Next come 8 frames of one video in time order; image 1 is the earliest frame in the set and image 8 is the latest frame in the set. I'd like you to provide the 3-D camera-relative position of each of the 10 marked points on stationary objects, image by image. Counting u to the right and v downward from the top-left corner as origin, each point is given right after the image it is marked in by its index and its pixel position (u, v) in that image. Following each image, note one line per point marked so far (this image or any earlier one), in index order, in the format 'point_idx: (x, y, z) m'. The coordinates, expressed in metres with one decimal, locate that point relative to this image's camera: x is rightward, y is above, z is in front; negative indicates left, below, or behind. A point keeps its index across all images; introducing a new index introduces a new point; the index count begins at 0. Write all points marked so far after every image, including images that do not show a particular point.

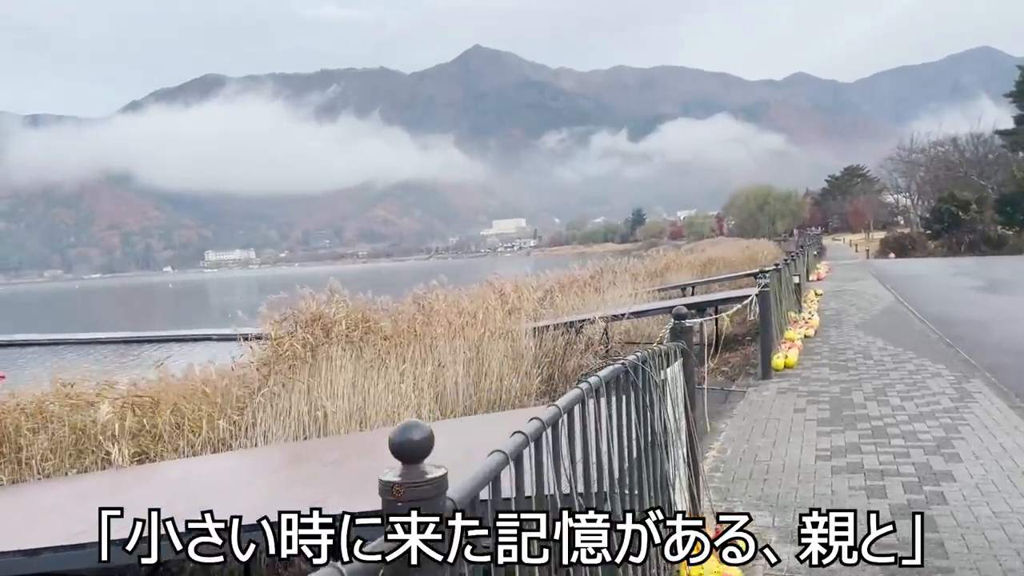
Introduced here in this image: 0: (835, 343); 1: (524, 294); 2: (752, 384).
0: (+2.8, -0.5, +7.2) m
1: (+0.2, -0.1, +14.3) m
2: (+1.6, -0.6, +5.4) m
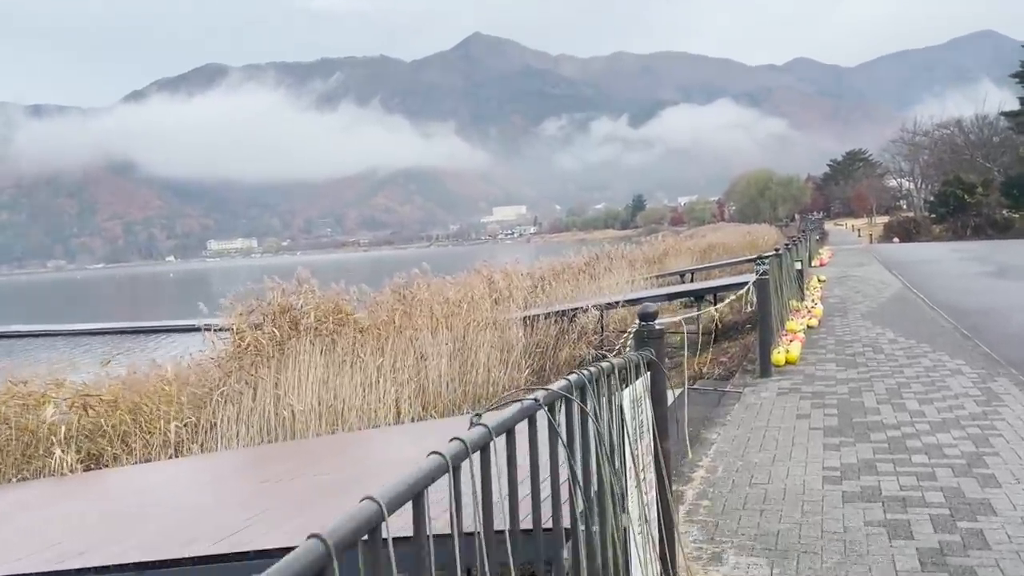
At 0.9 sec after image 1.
0: (+2.7, -0.4, +6.6) m
1: (0.0, +0.1, +13.7) m
2: (+1.4, -0.6, +4.8) m
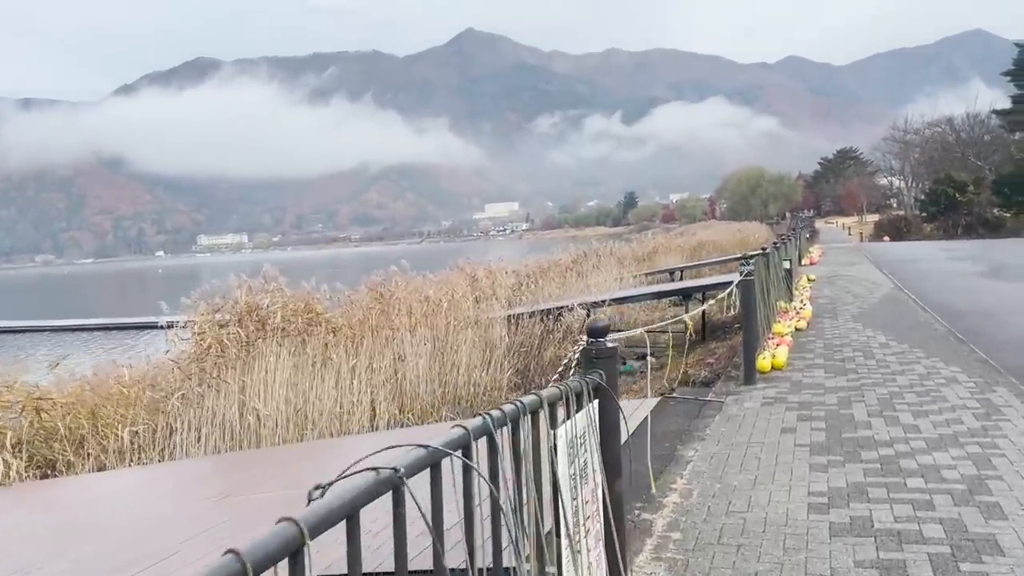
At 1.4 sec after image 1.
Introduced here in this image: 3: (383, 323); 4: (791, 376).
0: (+2.5, -0.4, +6.3) m
1: (-0.2, +0.1, +13.4) m
2: (+1.2, -0.6, +4.5) m
3: (-1.4, -0.4, +8.9) m
4: (+1.6, -0.5, +4.8) m
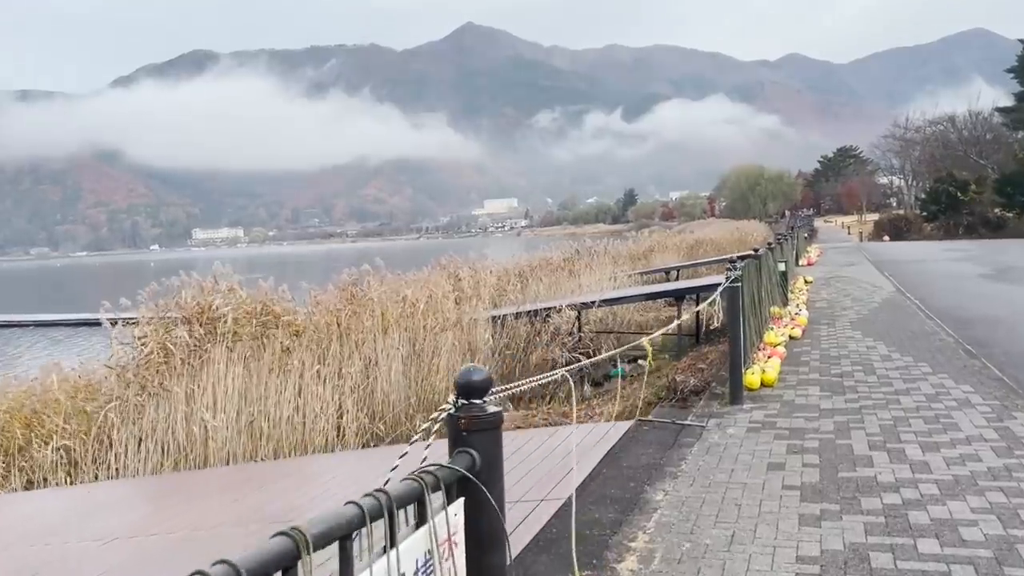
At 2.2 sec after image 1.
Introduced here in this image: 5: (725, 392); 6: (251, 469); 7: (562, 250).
0: (+2.2, -0.4, +5.8) m
1: (-0.5, +0.1, +12.9) m
2: (+1.0, -0.6, +4.0) m
3: (-1.6, -0.4, +8.3) m
4: (+1.4, -0.6, +4.3) m
5: (+1.1, -0.6, +4.4) m
6: (-1.9, -1.3, +6.0) m
7: (+1.1, +0.8, +18.6) m
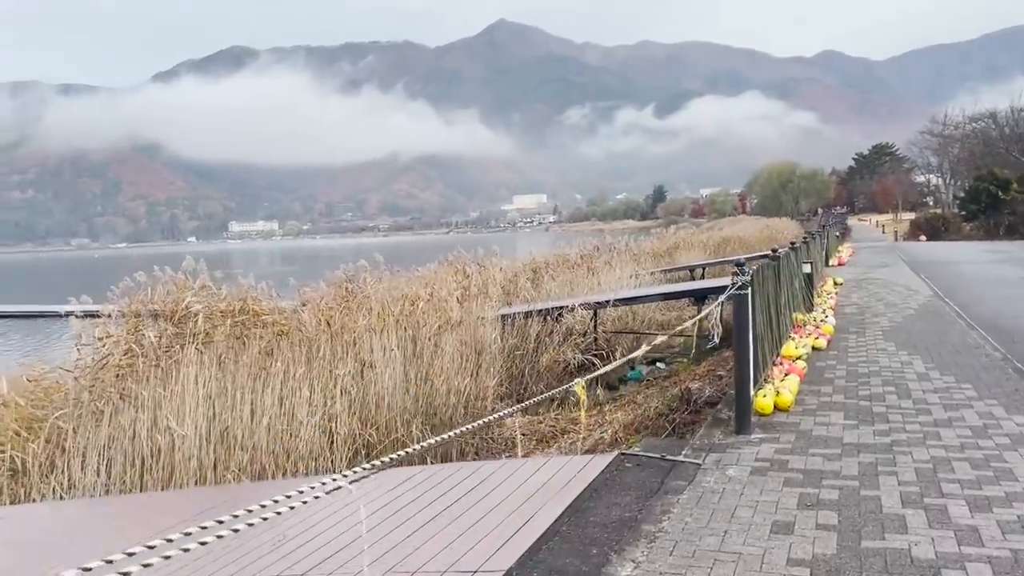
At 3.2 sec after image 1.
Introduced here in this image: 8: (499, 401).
0: (+2.1, -0.5, +5.1) m
1: (-0.3, +0.2, +12.3) m
2: (+0.8, -0.6, +3.4) m
3: (-1.6, -0.4, +7.8) m
4: (+1.3, -0.6, +3.6) m
5: (+1.0, -0.6, +3.7) m
6: (-2.0, -1.3, +5.5) m
7: (+1.5, +0.9, +17.9) m
8: (-0.2, -1.4, +10.0) m
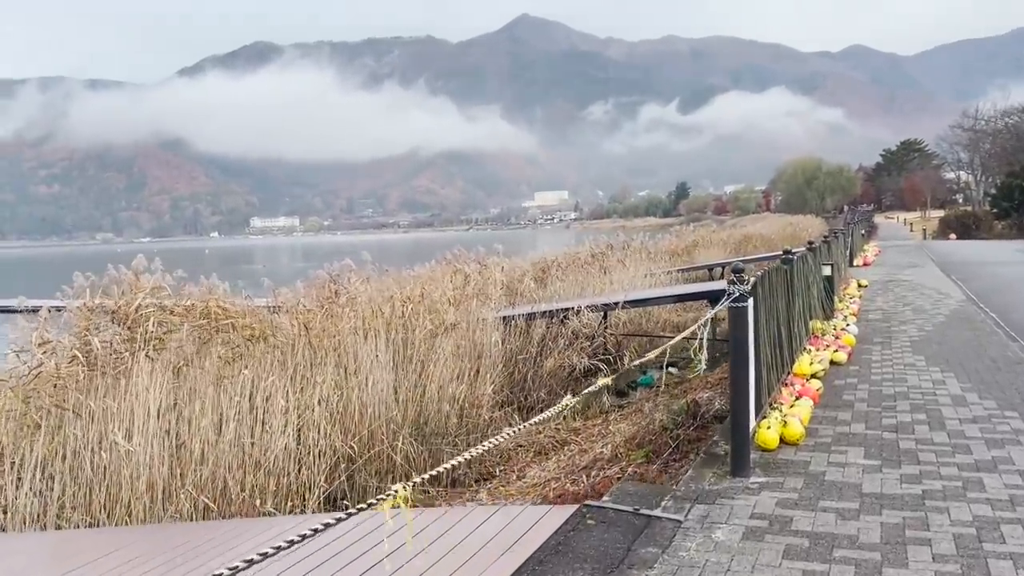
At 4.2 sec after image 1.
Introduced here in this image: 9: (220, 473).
0: (+2.0, -0.5, +4.5) m
1: (-0.2, +0.2, +11.7) m
2: (+0.6, -0.7, +2.8) m
3: (-1.7, -0.4, +7.2) m
4: (+1.1, -0.6, +3.0) m
5: (+0.8, -0.6, +3.1) m
6: (-2.1, -1.3, +4.9) m
7: (+1.7, +0.9, +17.3) m
8: (-0.2, -1.4, +9.4) m
9: (-2.0, -1.2, +5.5) m
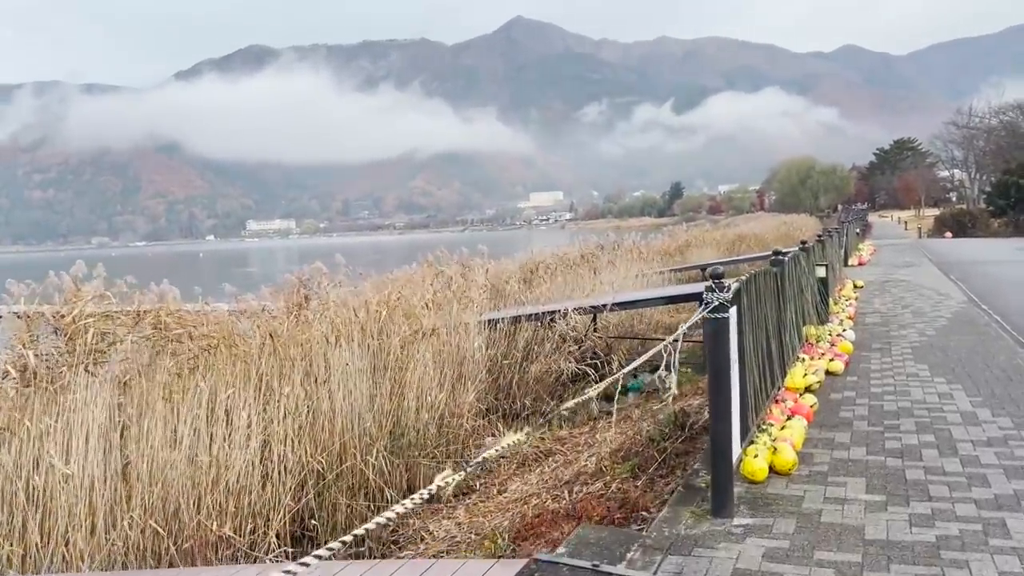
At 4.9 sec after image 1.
0: (+1.8, -0.5, +4.1) m
1: (-0.5, +0.1, +11.3) m
2: (+0.5, -0.7, +2.4) m
3: (-1.9, -0.4, +6.8) m
4: (+0.9, -0.7, +2.6) m
5: (+0.6, -0.7, +2.7) m
6: (-2.3, -1.4, +4.5) m
7: (+1.5, +0.9, +16.9) m
8: (-0.4, -1.4, +9.0) m
9: (-2.1, -1.3, +5.1) m
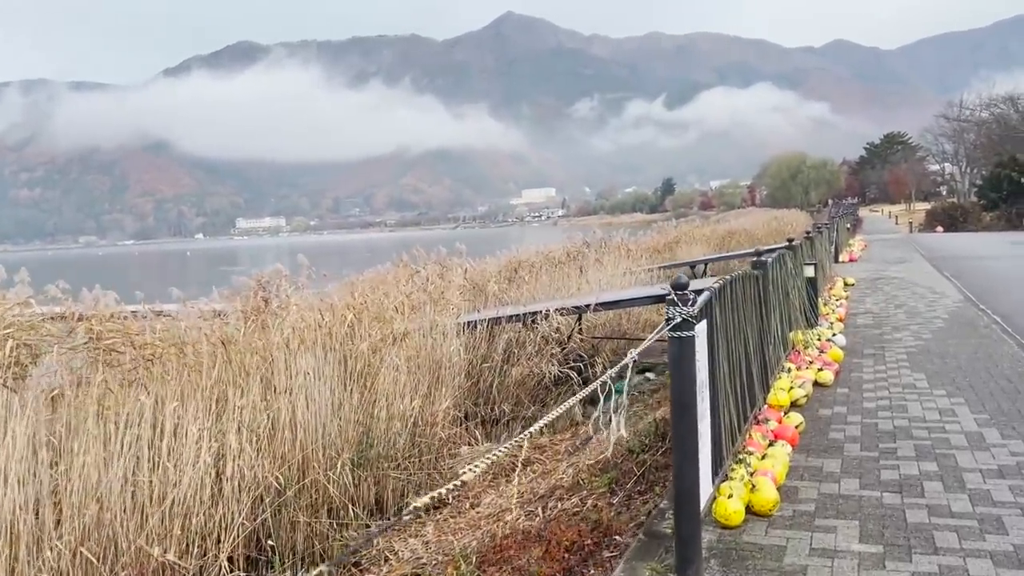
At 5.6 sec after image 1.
0: (+1.6, -0.5, +3.7) m
1: (-0.7, +0.1, +10.8) m
2: (+0.3, -0.7, +1.9) m
3: (-2.1, -0.4, +6.4) m
4: (+0.7, -0.7, +2.2) m
5: (+0.5, -0.7, +2.3) m
6: (-2.5, -1.4, +4.1) m
7: (+1.1, +0.9, +16.4) m
8: (-0.6, -1.4, +8.6) m
9: (-2.4, -1.3, +4.7) m
